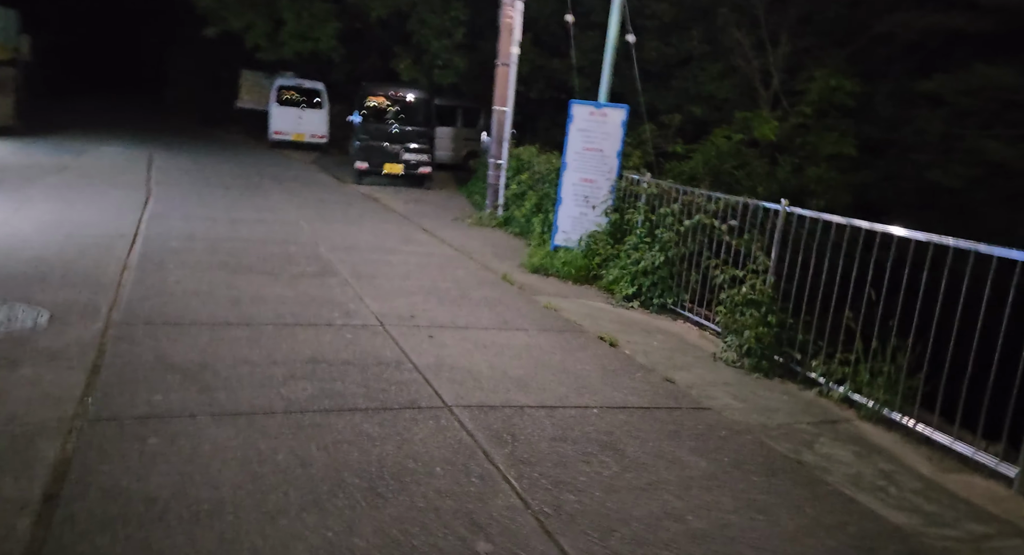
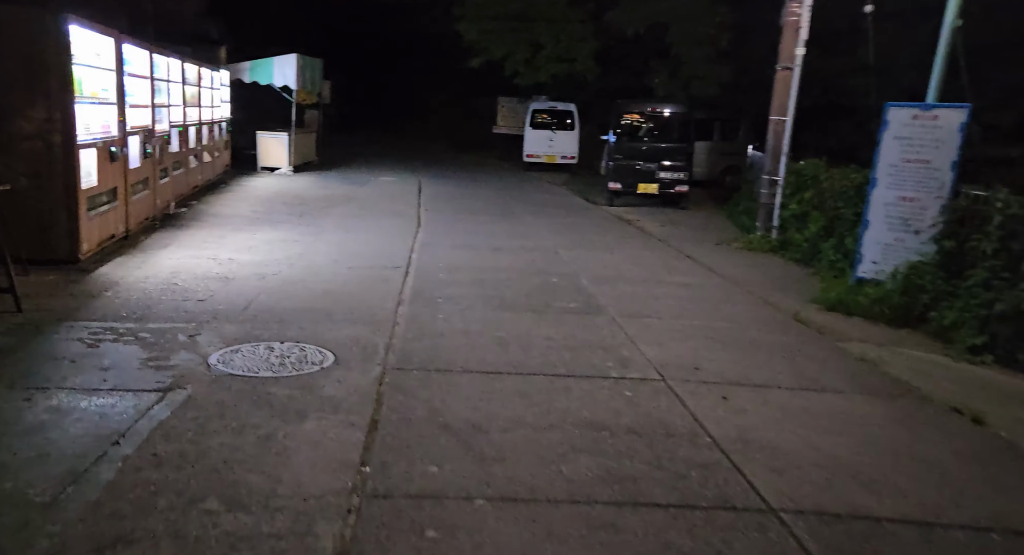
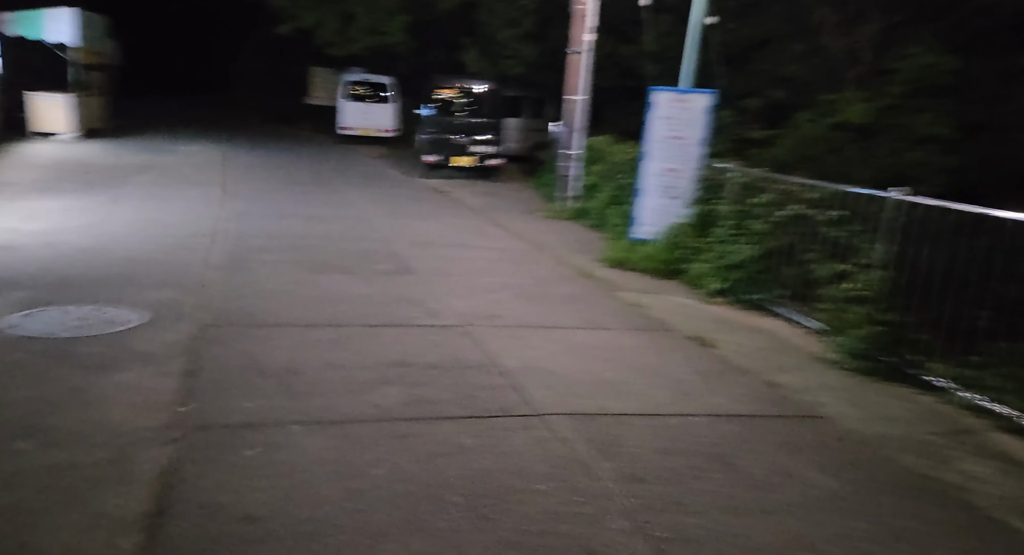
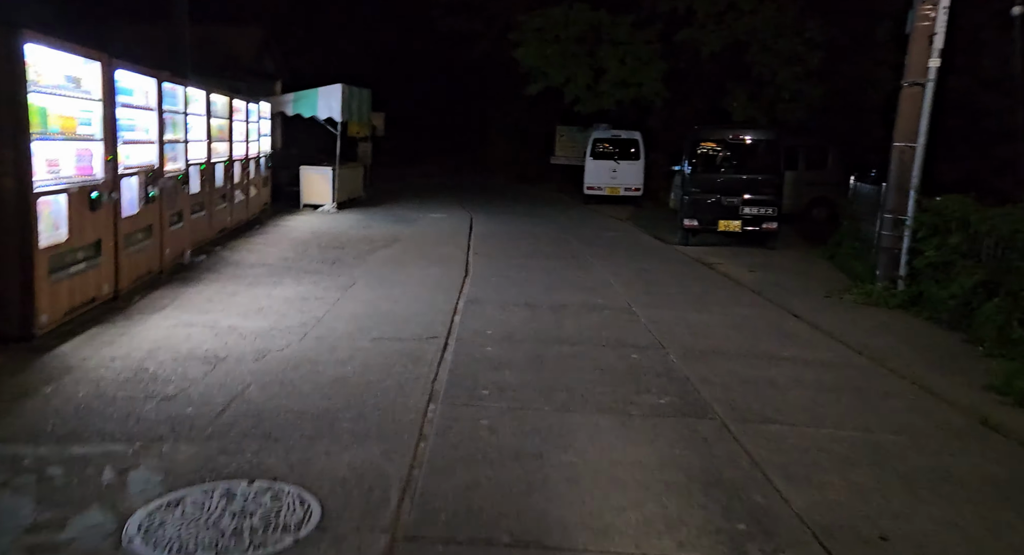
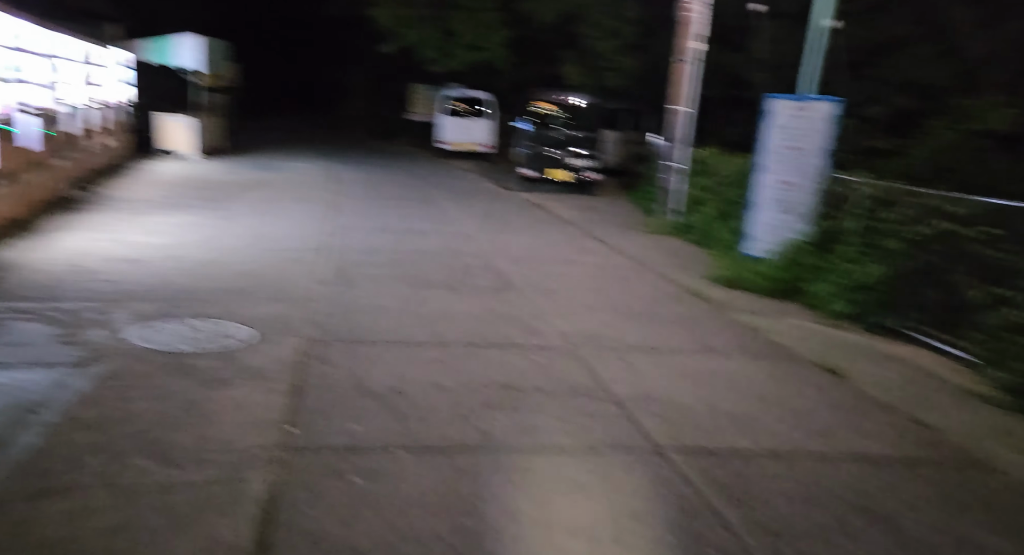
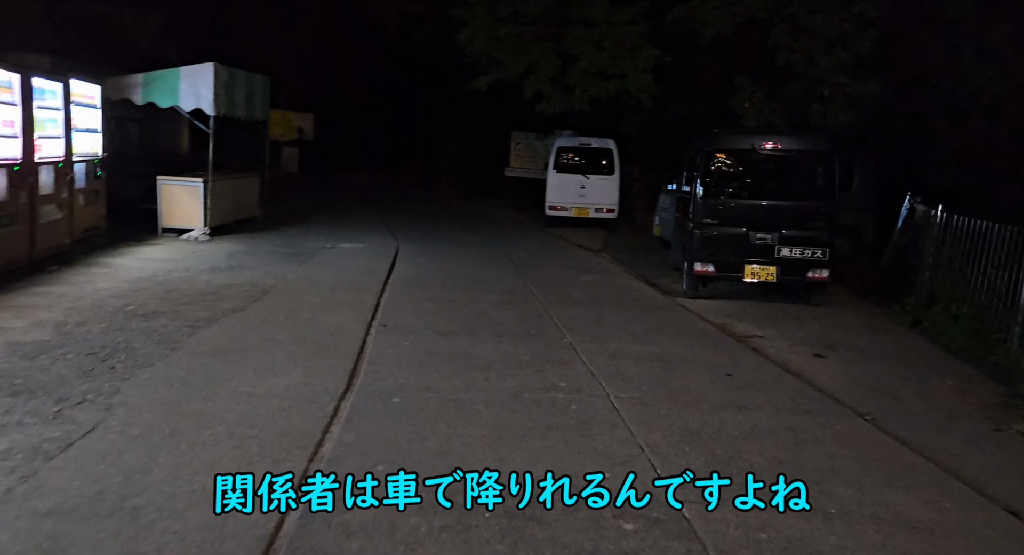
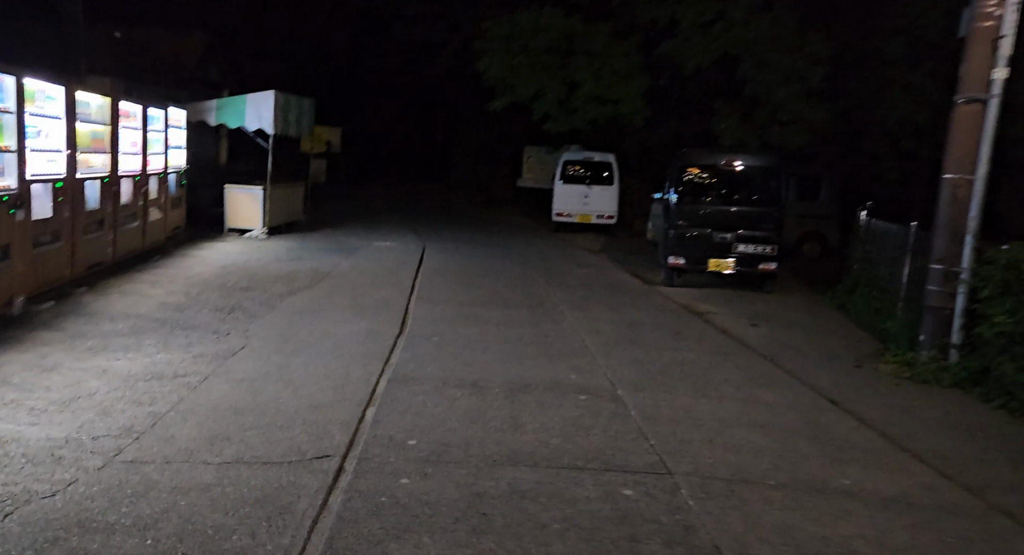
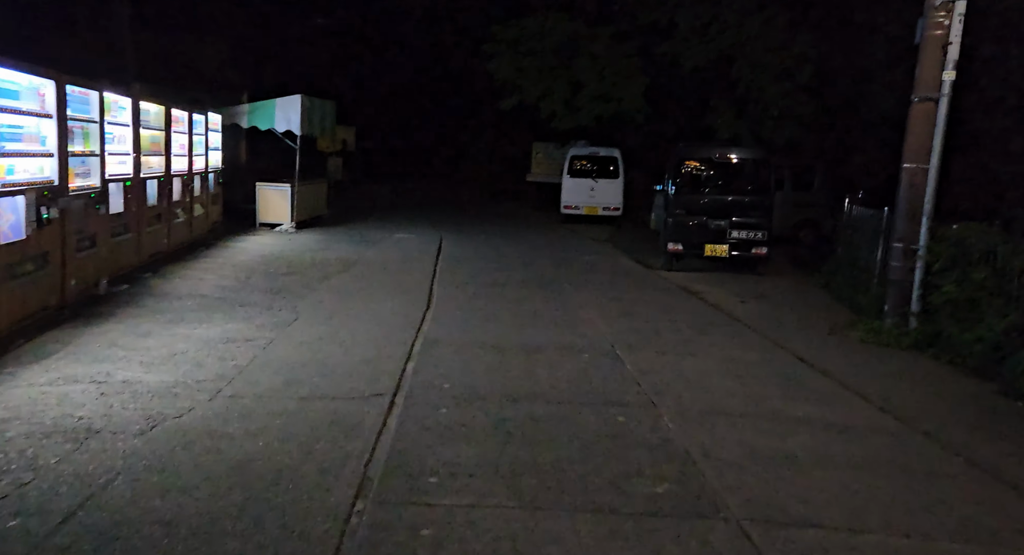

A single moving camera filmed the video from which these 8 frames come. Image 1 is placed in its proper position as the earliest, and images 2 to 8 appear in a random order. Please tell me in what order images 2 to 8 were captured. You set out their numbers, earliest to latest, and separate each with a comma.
3, 5, 2, 4, 8, 7, 6
